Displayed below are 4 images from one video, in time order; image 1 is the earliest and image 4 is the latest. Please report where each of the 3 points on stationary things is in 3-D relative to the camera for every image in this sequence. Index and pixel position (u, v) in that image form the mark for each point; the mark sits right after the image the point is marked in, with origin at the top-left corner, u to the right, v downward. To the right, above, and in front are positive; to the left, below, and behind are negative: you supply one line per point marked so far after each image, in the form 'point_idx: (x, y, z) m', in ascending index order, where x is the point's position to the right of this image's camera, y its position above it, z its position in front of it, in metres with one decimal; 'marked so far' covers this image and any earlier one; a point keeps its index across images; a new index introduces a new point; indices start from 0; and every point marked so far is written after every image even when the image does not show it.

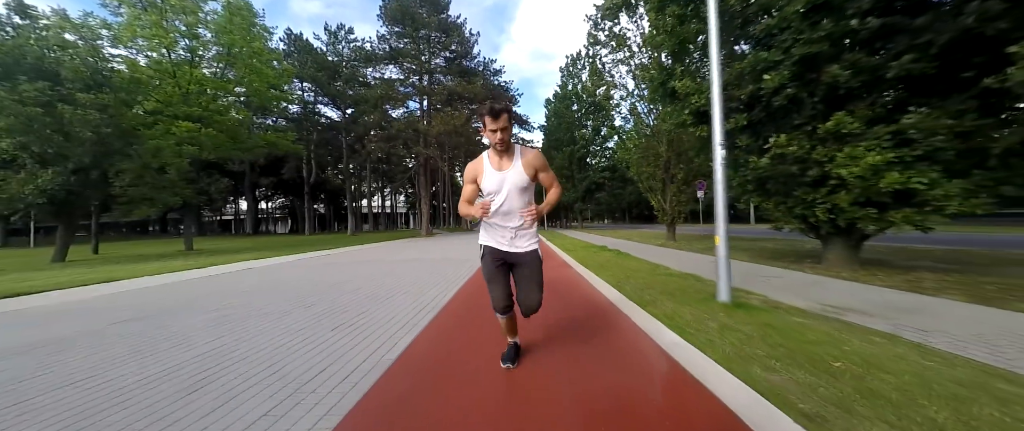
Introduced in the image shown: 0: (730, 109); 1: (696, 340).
0: (+6.2, +3.0, +8.7) m
1: (+2.5, -1.8, +4.0) m
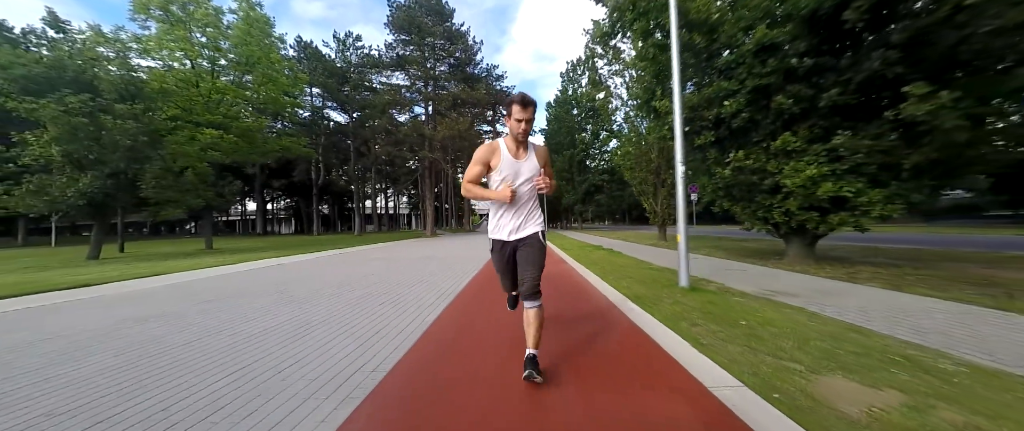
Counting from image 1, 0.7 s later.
0: (+6.3, +3.0, +10.2) m
1: (+2.6, -1.8, +5.4) m
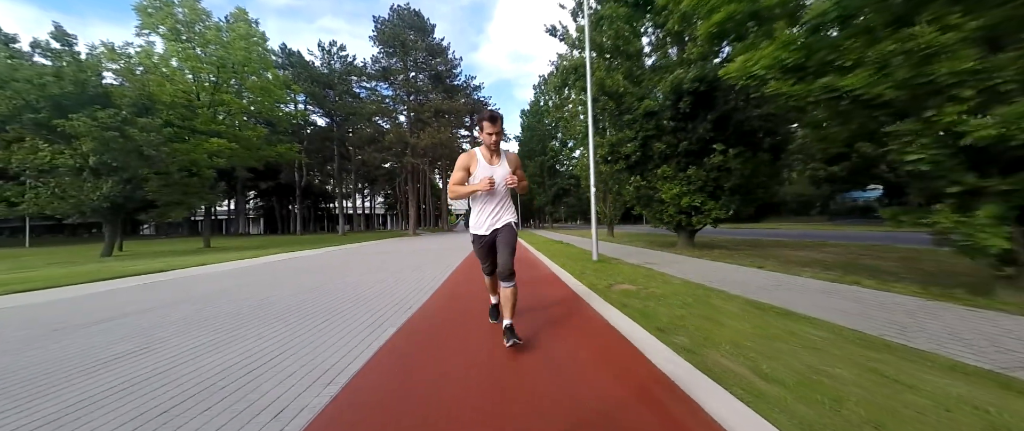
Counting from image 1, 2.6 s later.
0: (+5.3, +2.9, +15.0) m
1: (+1.9, -1.9, +10.0) m
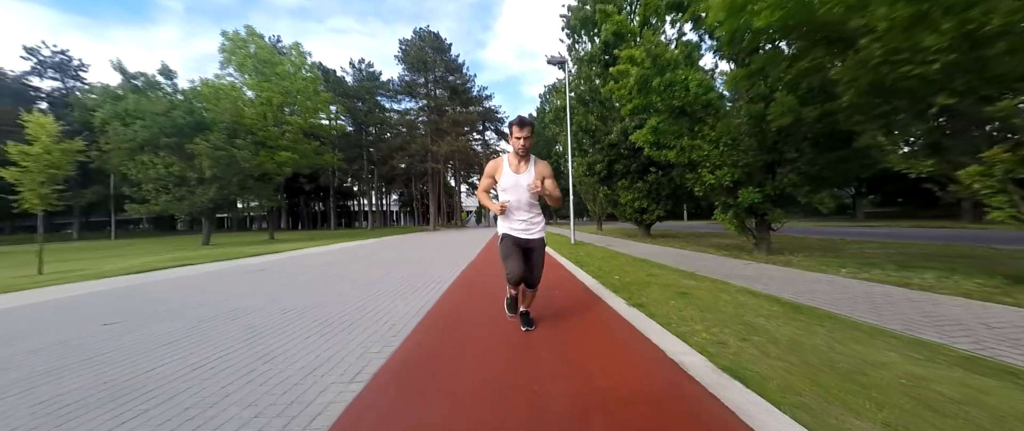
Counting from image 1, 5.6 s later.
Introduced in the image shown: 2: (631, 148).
0: (+5.7, +3.0, +21.1) m
1: (+2.2, -1.8, +16.2) m
2: (+7.6, +4.3, +18.9) m
